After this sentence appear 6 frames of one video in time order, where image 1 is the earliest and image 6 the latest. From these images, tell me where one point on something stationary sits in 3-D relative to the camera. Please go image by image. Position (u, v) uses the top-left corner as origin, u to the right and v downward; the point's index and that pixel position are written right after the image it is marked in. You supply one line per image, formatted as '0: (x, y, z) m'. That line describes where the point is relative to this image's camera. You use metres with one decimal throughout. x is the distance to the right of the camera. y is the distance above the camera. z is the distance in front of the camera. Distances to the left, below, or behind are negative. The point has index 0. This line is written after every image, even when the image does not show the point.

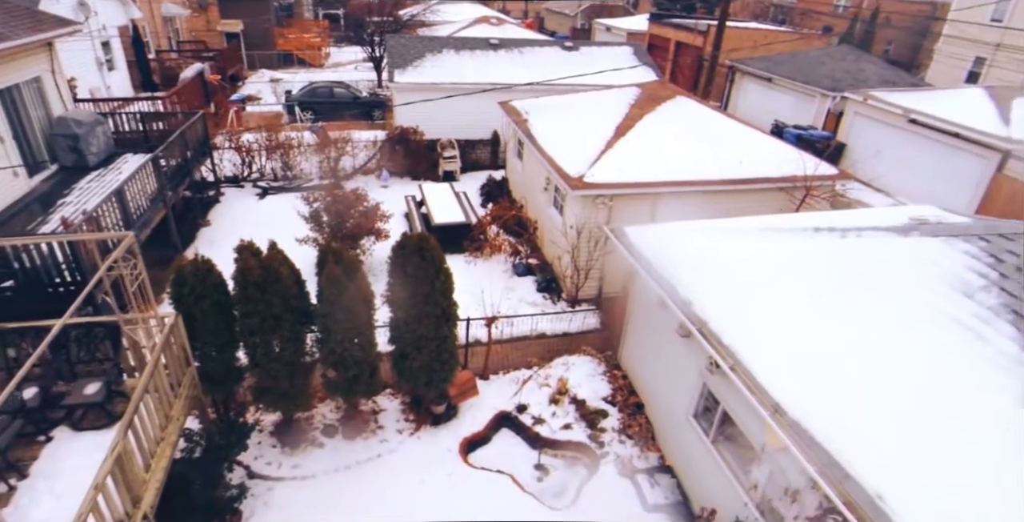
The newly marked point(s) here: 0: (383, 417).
0: (-1.6, -2.0, +7.1) m
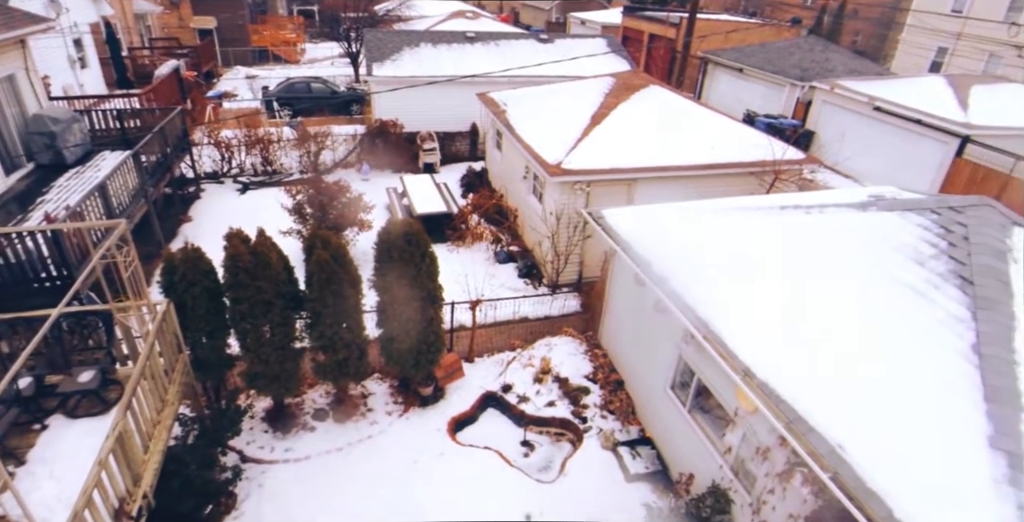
0: (-1.8, -1.8, +7.3) m
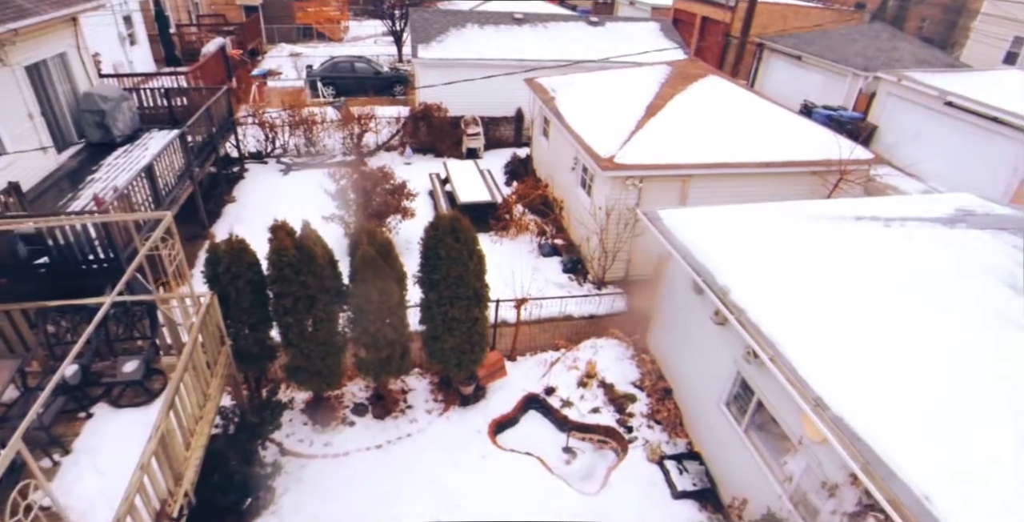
0: (-1.3, -1.7, +7.2) m
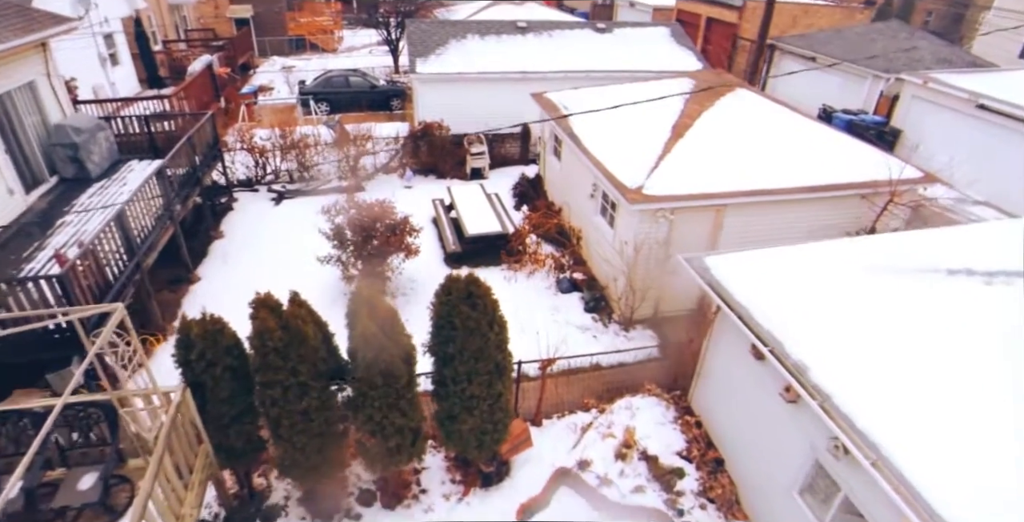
0: (-1.0, -2.4, +6.2) m
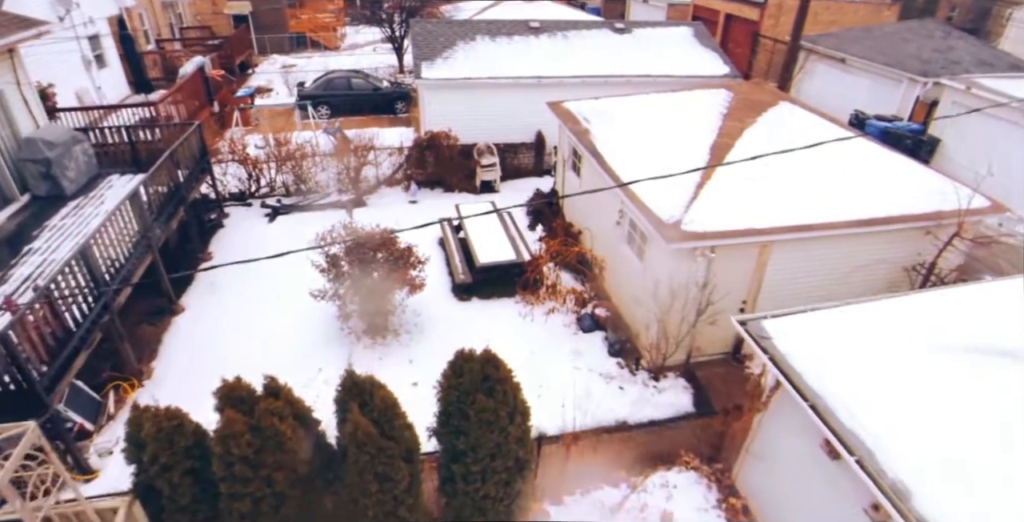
0: (-0.8, -3.0, +5.3) m
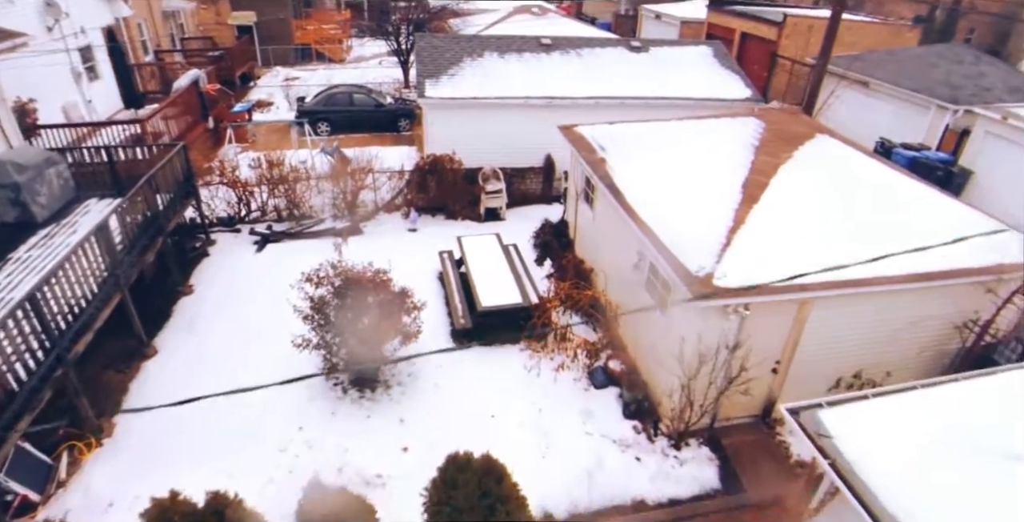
0: (-0.8, -3.5, +4.4) m
